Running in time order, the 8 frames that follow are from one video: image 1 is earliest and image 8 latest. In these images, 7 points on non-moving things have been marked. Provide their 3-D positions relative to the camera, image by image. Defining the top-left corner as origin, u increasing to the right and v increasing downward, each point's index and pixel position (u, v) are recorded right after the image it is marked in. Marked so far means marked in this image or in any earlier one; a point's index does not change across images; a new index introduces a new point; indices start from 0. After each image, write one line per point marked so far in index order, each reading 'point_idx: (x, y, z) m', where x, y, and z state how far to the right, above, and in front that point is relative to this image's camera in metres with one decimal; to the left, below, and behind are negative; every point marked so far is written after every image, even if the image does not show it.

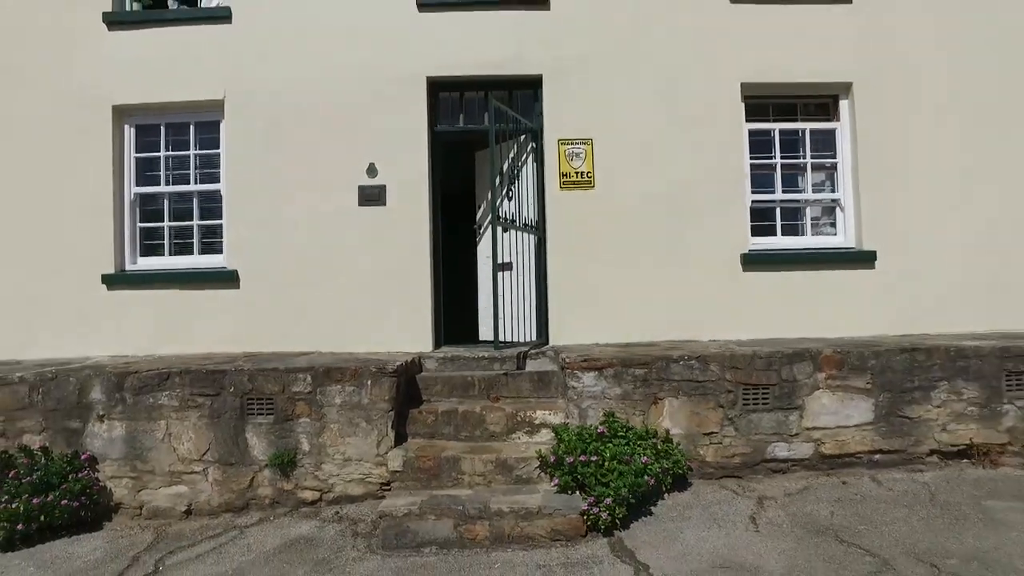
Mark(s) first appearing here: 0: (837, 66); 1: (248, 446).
0: (+2.8, +1.9, +6.0) m
1: (-1.8, -1.1, +4.7) m
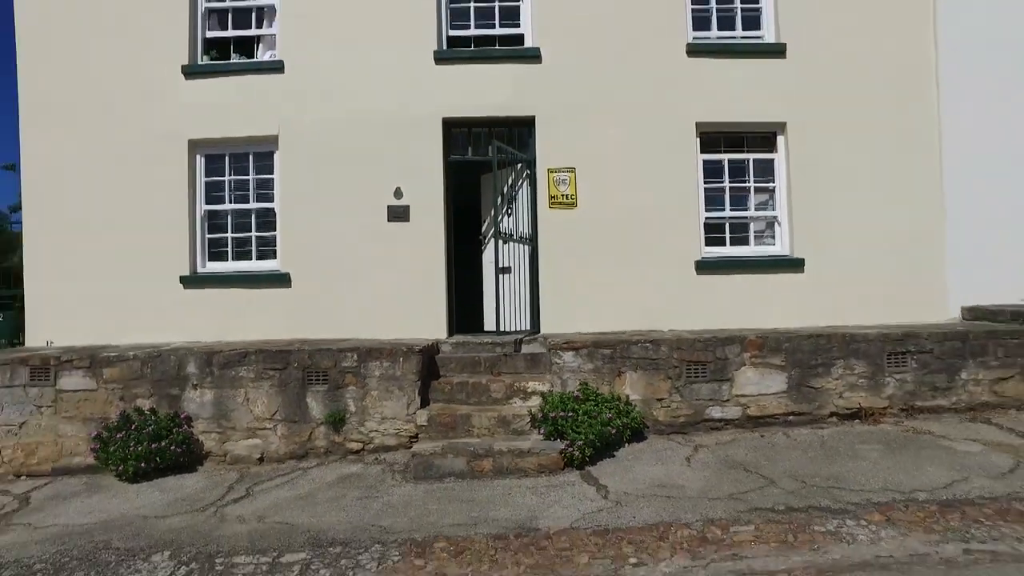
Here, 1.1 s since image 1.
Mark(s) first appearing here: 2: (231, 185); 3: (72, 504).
0: (+2.8, +1.9, +7.4) m
1: (-1.8, -1.0, +6.1) m
2: (-3.1, +1.1, +7.7) m
3: (-3.5, -1.7, +5.5) m
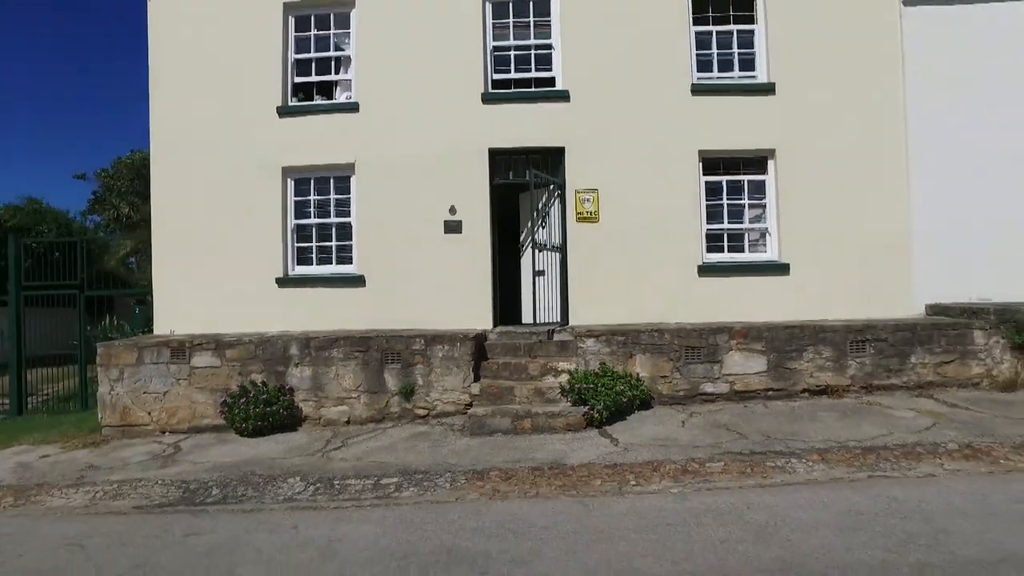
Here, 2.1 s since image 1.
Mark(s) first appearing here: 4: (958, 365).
0: (+3.2, +1.9, +8.9) m
1: (-1.4, -1.0, +7.8) m
2: (-2.7, +1.1, +9.5) m
3: (-3.1, -1.7, +7.2) m
4: (+4.8, -0.8, +7.6) m
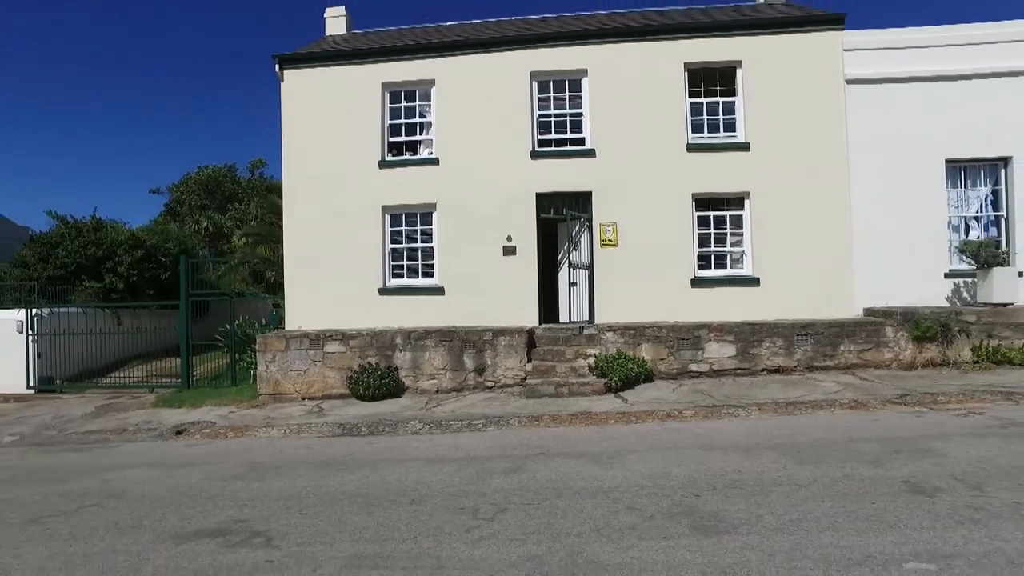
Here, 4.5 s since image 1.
0: (+3.9, +1.8, +11.9) m
1: (-0.7, -1.2, +11.0) m
2: (-1.9, +1.0, +12.7) m
3: (-2.5, -1.8, +10.5) m
4: (+5.4, -1.0, +10.5) m
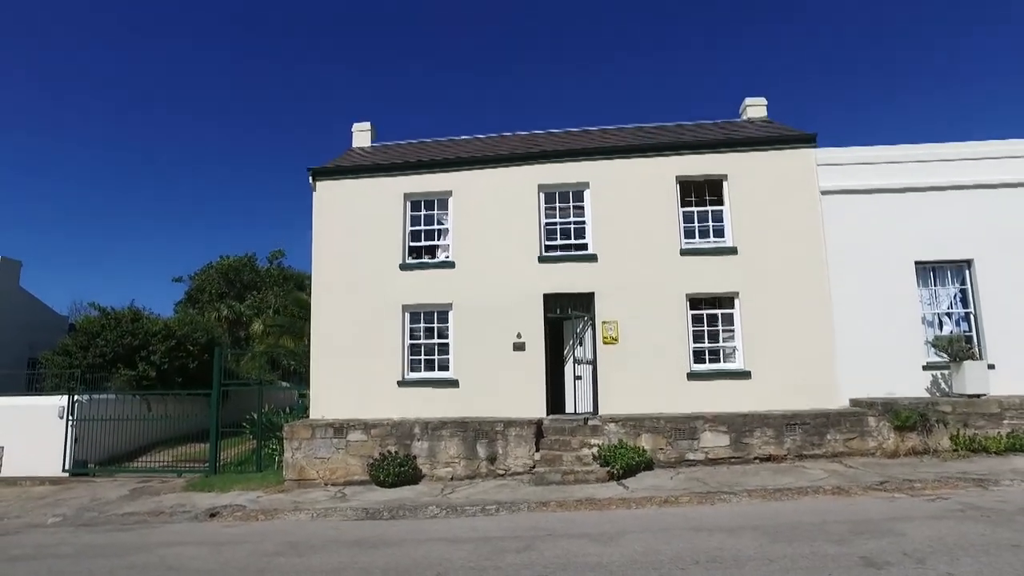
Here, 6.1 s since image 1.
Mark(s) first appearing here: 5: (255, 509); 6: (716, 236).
0: (+4.1, +0.1, +13.0) m
1: (-0.6, -2.8, +11.8) m
2: (-1.7, -0.8, +13.8) m
3: (-2.3, -3.3, +11.3) m
4: (+5.6, -2.5, +11.3) m
5: (-3.9, -3.4, +10.6) m
6: (+3.9, +1.0, +13.5) m
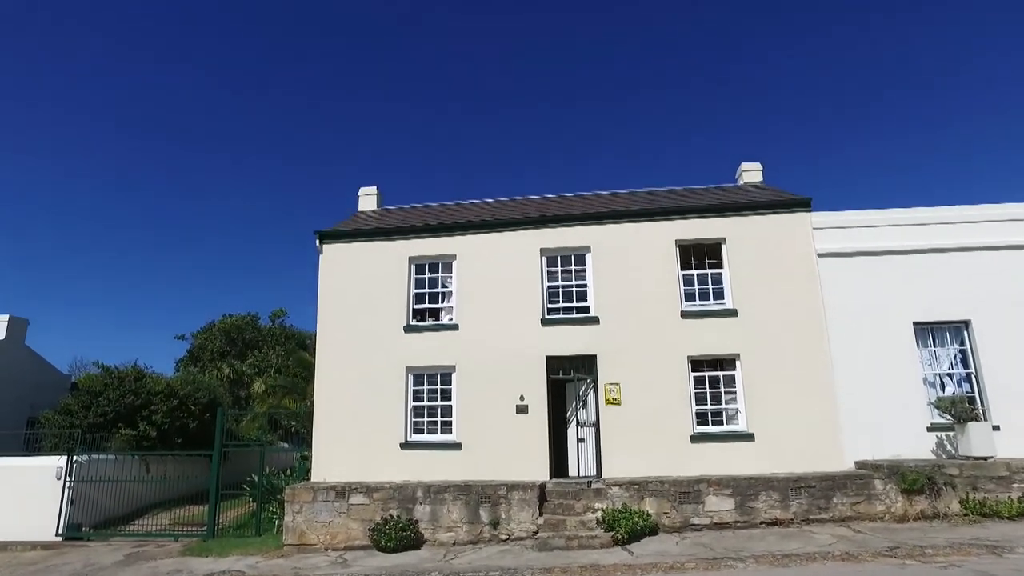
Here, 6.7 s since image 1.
0: (+4.2, -1.1, +13.1) m
1: (-0.5, -3.8, +11.7) m
2: (-1.7, -2.0, +13.9) m
3: (-2.3, -4.4, +11.1) m
4: (+5.7, -3.5, +11.2) m
5: (-3.9, -4.3, +10.5) m
6: (+4.0, -0.2, +13.7) m
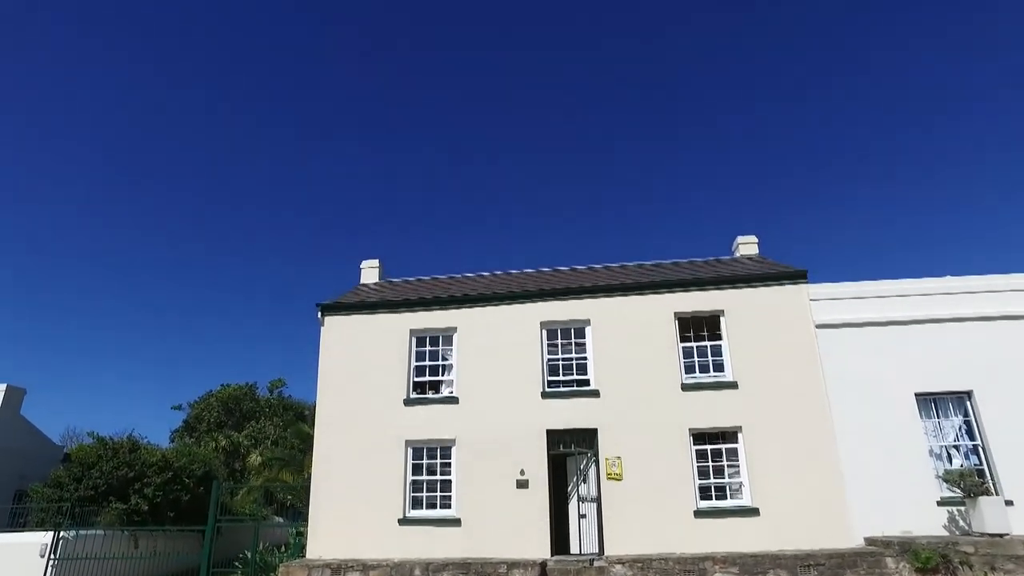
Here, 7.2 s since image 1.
0: (+4.2, -2.4, +13.0) m
1: (-0.5, -5.0, +11.4) m
2: (-1.7, -3.5, +13.7) m
3: (-2.3, -5.5, +10.8) m
4: (+5.7, -4.6, +10.9) m
5: (-3.9, -5.4, +10.1) m
6: (+4.0, -1.6, +13.7) m
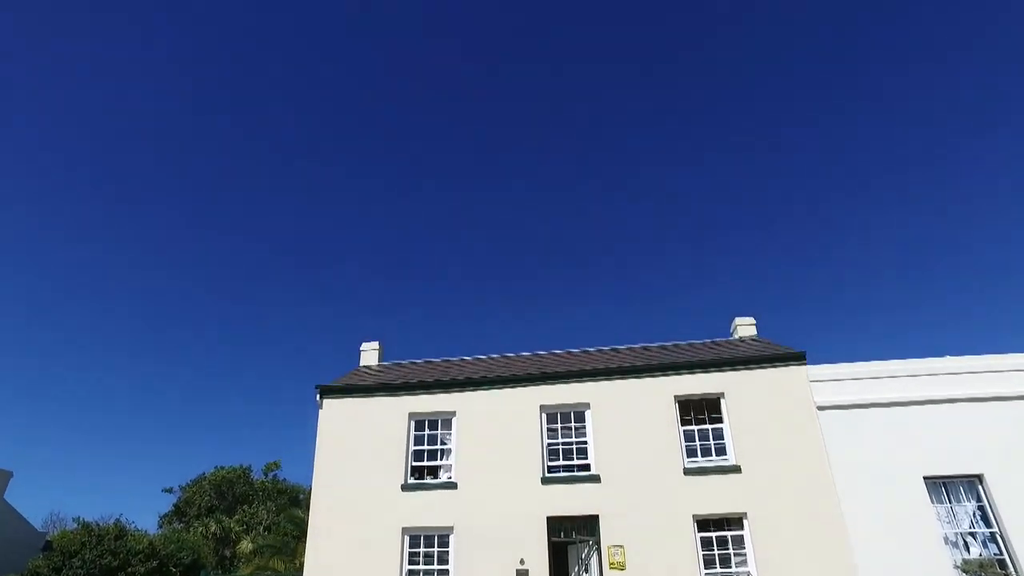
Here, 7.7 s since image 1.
0: (+4.2, -3.9, +12.8) m
1: (-0.5, -6.4, +10.8) m
2: (-1.7, -5.1, +13.3) m
3: (-2.3, -6.8, +10.2) m
4: (+5.7, -5.9, +10.4) m
5: (-3.8, -6.6, +9.5) m
6: (+4.0, -3.2, +13.5) m
